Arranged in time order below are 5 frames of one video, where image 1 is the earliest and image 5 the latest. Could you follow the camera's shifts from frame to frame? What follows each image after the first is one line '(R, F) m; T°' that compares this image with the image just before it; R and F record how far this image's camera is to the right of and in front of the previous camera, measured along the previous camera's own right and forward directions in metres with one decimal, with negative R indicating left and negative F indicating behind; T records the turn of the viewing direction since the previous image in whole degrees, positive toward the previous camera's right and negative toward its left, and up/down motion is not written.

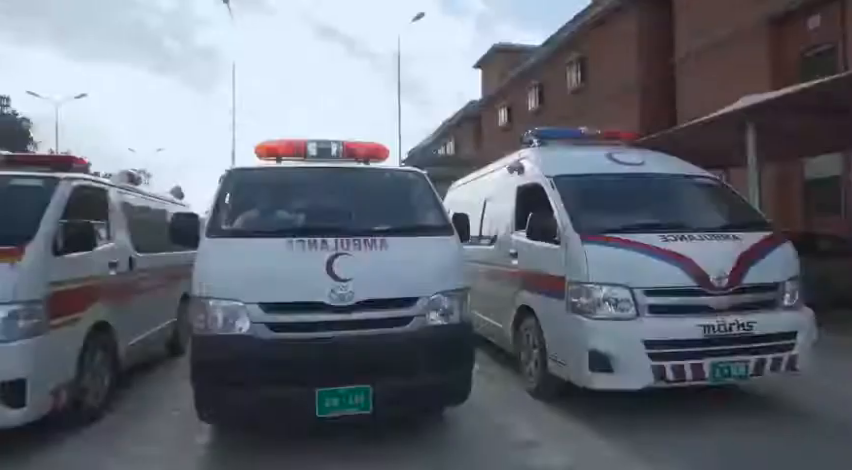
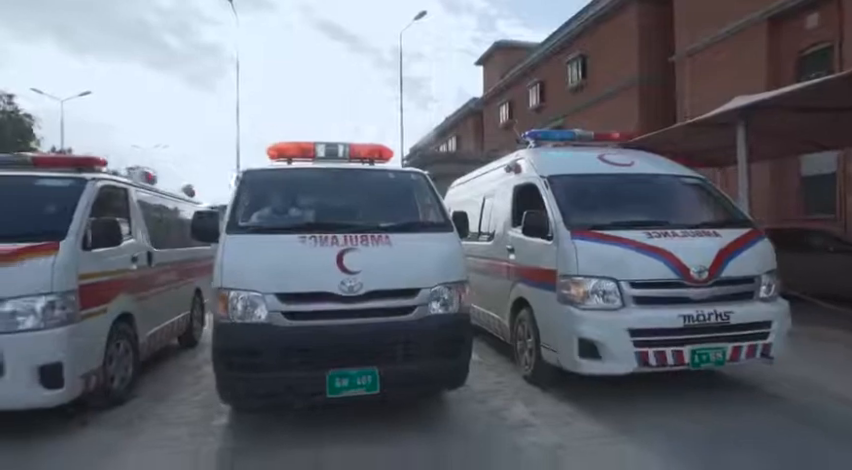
(0.0, -0.3) m; 0°
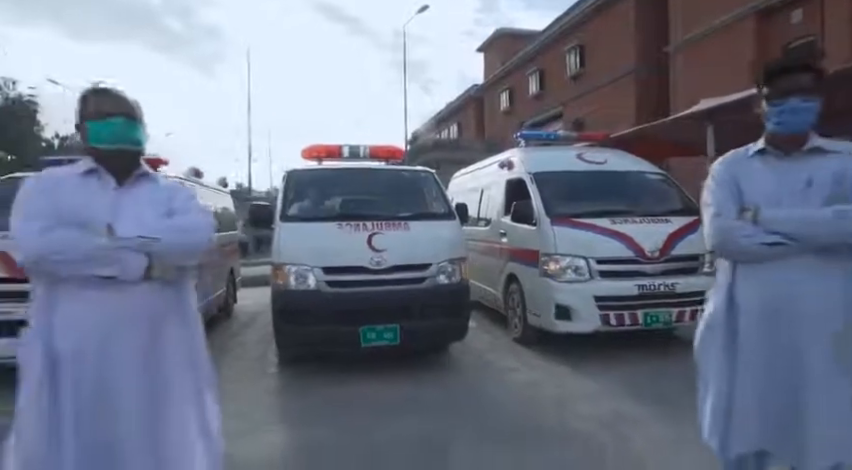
(-0.1, -1.2) m; 0°
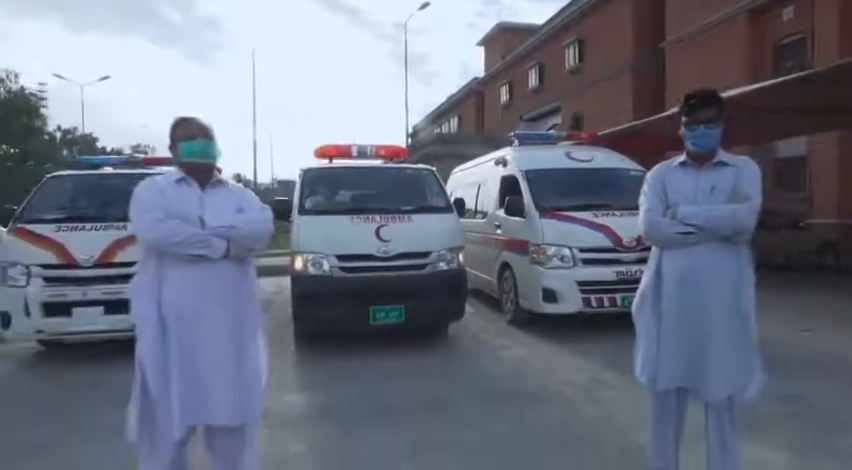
(0.0, -0.7) m; 0°
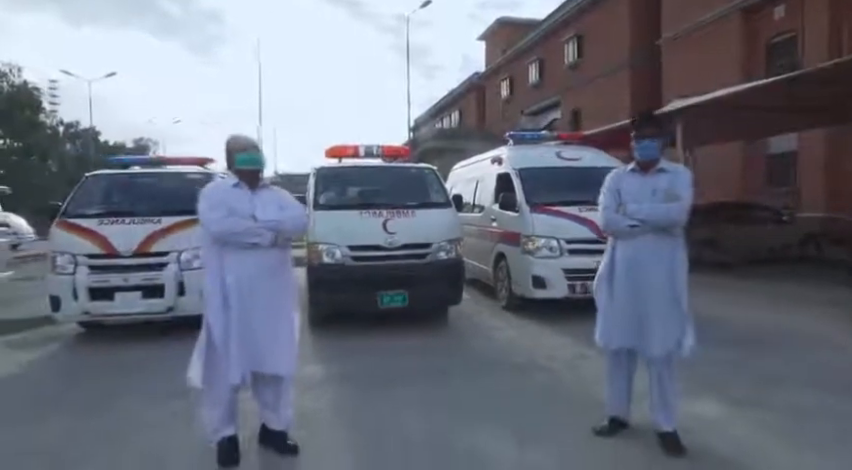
(0.0, -0.7) m; 0°
